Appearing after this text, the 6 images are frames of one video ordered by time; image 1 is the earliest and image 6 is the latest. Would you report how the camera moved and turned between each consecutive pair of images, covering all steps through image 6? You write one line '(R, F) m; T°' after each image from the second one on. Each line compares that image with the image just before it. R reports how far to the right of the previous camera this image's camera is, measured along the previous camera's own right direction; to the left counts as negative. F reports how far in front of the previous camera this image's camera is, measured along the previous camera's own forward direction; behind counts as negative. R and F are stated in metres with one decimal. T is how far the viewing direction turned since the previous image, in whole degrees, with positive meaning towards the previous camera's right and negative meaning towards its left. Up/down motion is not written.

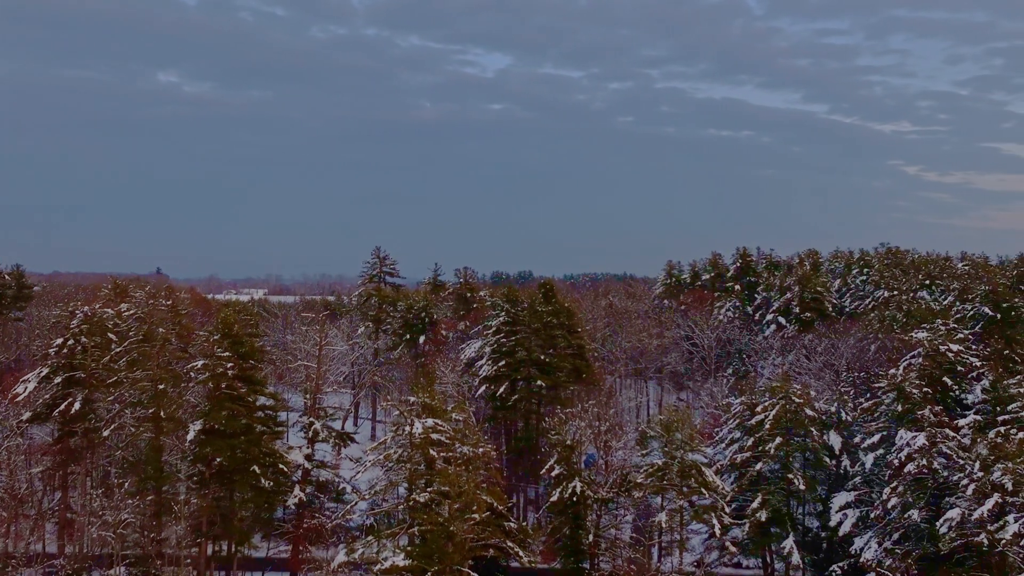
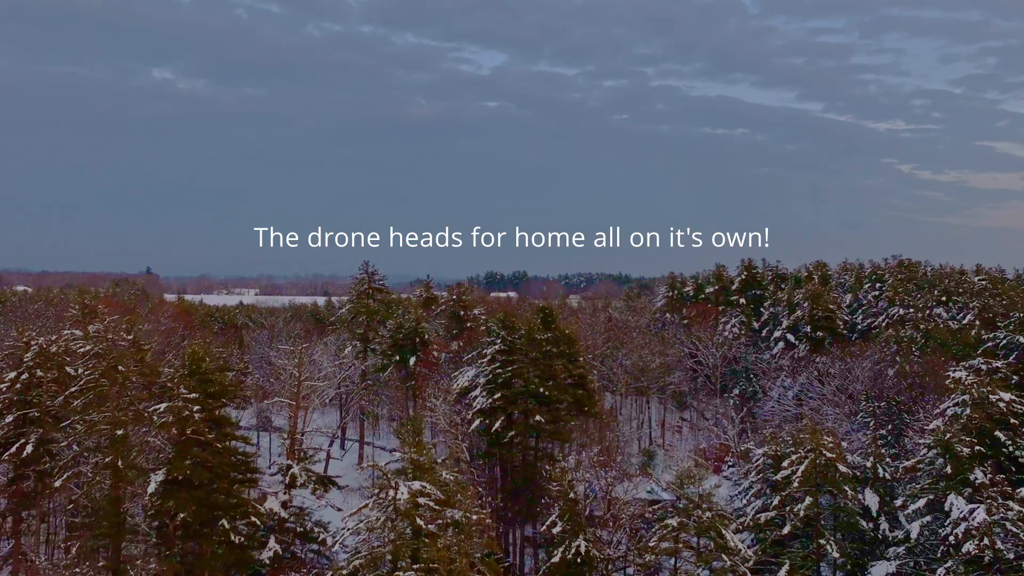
(0.0, +0.6) m; 0°
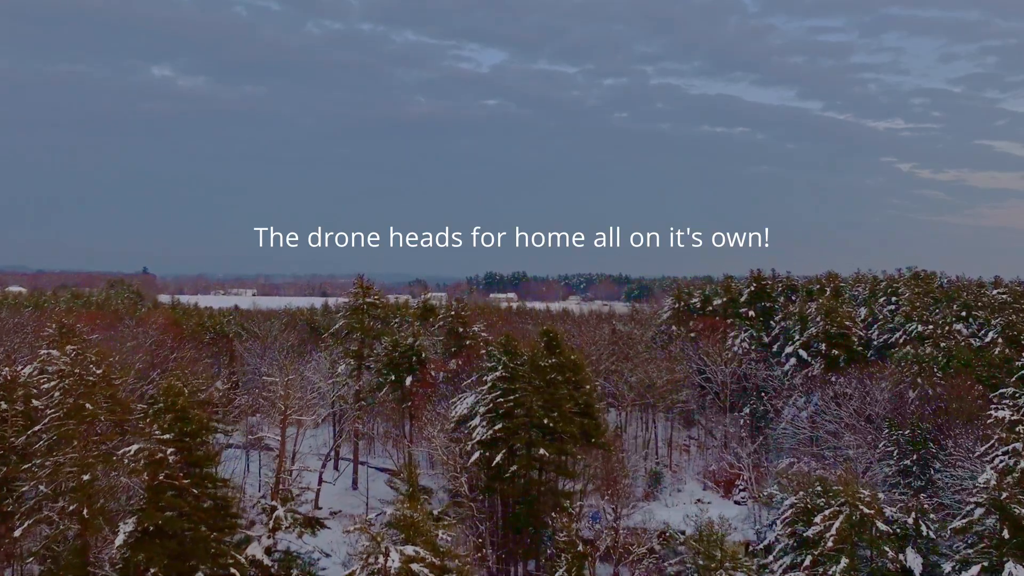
(0.0, +0.5) m; 0°
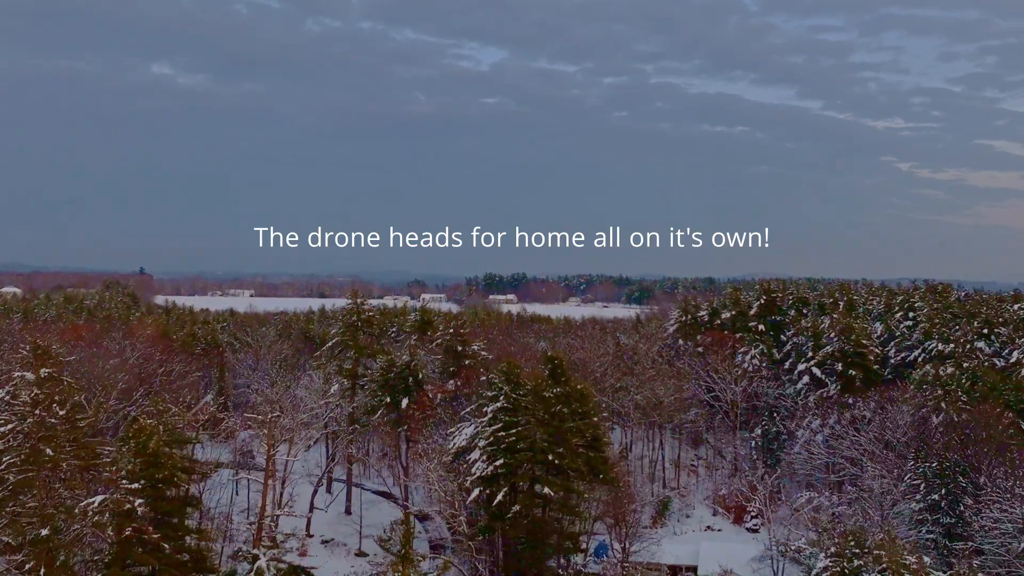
(0.0, +0.5) m; 0°
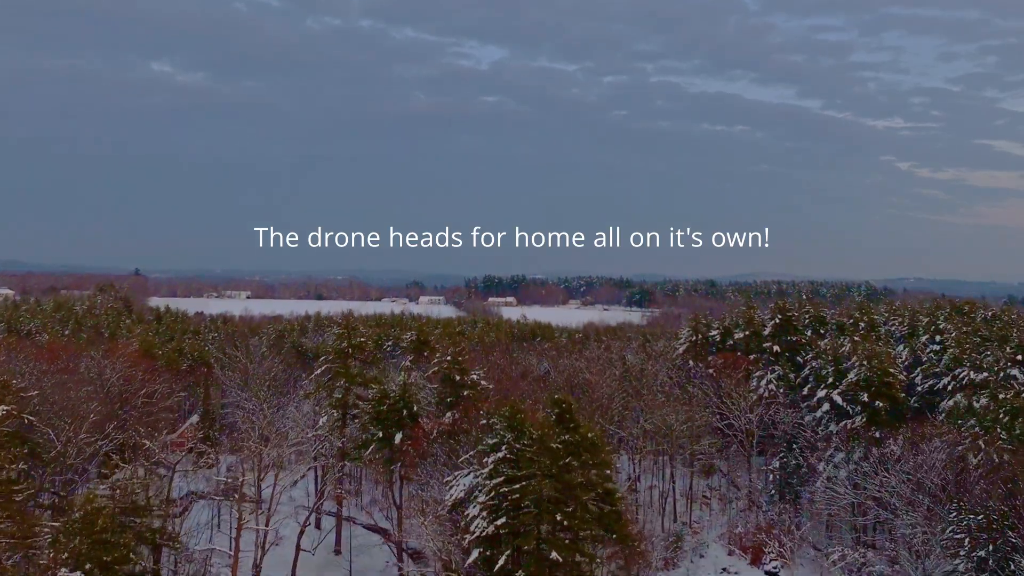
(0.0, +0.7) m; 0°
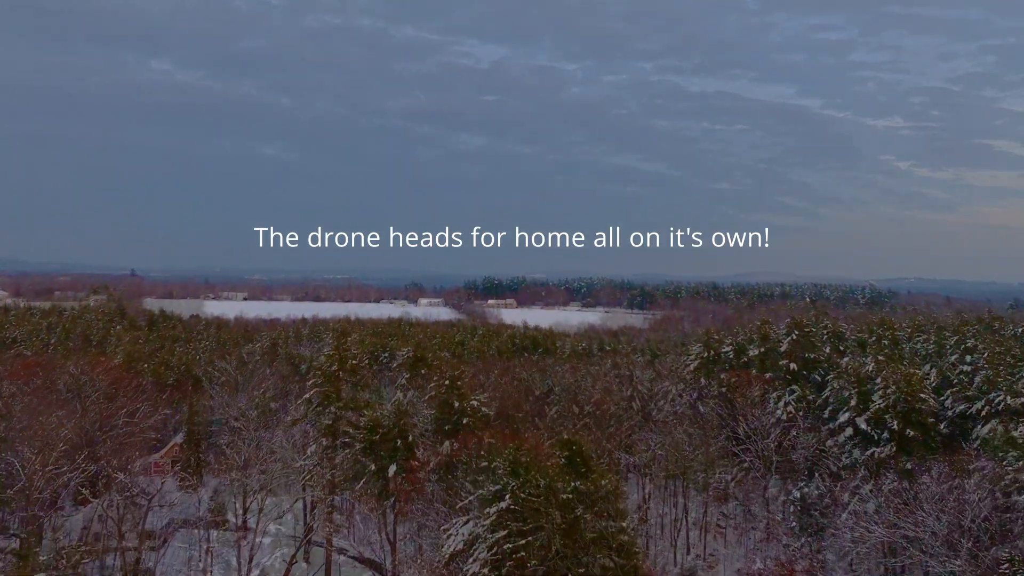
(0.0, +0.7) m; 0°
